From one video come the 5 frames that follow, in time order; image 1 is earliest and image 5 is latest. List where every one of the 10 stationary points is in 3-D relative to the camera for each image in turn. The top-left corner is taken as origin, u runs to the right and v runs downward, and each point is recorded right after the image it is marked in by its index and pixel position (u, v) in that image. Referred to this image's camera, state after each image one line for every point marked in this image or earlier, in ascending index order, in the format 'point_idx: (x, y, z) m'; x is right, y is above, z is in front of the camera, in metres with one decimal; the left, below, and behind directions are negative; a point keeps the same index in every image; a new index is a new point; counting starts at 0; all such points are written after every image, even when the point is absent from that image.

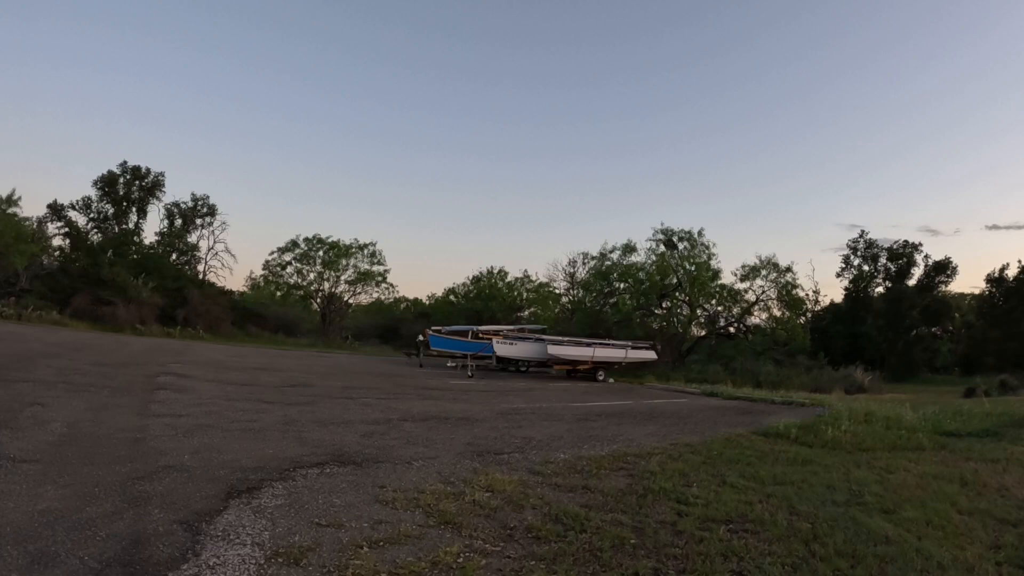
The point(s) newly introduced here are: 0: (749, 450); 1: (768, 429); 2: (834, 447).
0: (+3.2, -2.1, +8.4) m
1: (+3.9, -2.1, +9.8) m
2: (+4.6, -2.2, +9.2) m
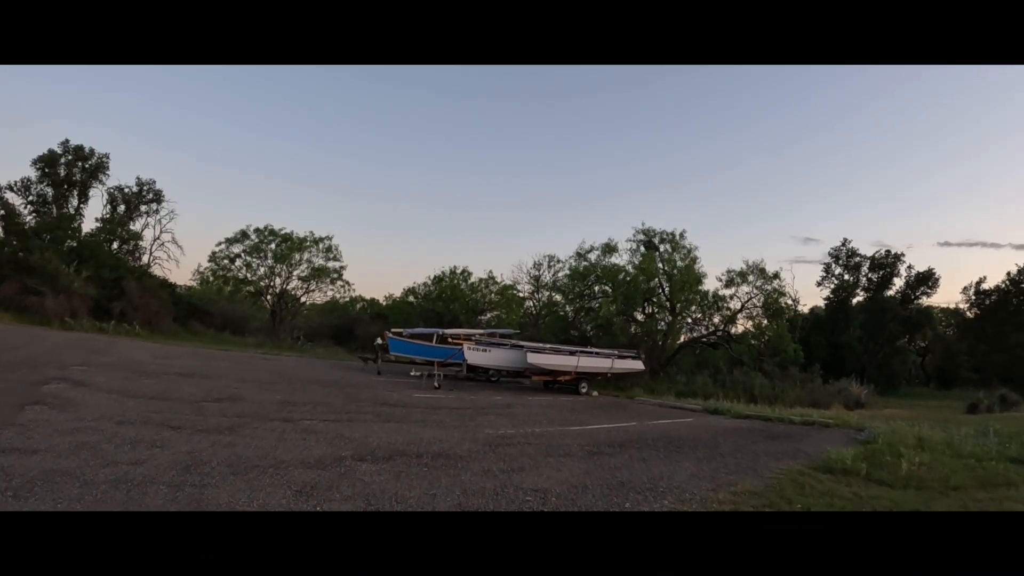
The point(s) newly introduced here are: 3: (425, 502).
0: (+3.2, -2.1, +6.5) m
1: (+3.8, -2.1, +7.8) m
2: (+4.5, -2.3, +7.3) m
3: (-0.8, -1.9, +5.9) m
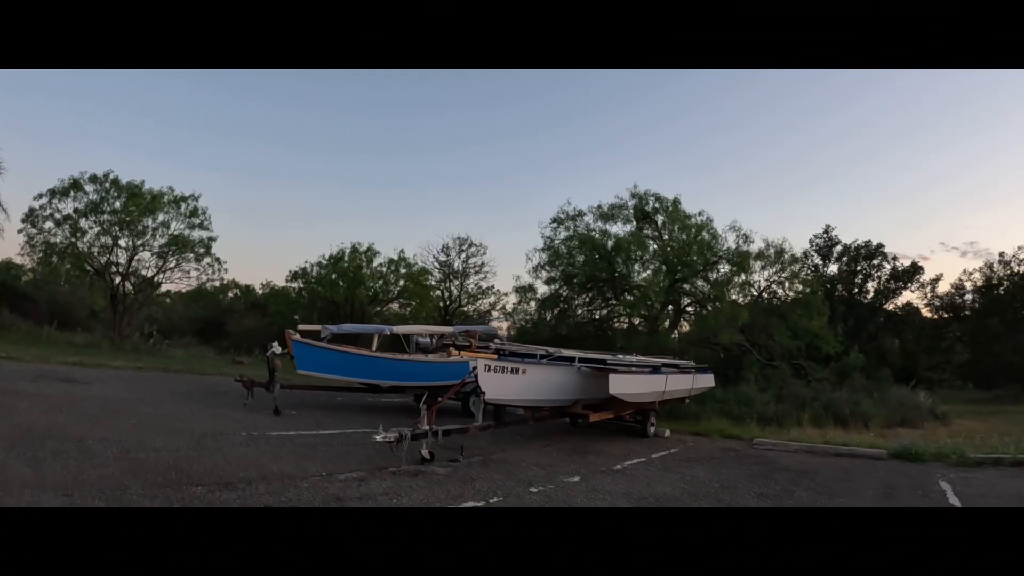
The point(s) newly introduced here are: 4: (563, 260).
0: (+4.9, -1.7, -0.2) m
1: (+5.3, -1.7, +1.2) m
2: (+6.2, -1.9, +0.8) m
3: (+1.1, -1.5, -1.4) m
4: (+1.4, +0.6, +17.9) m
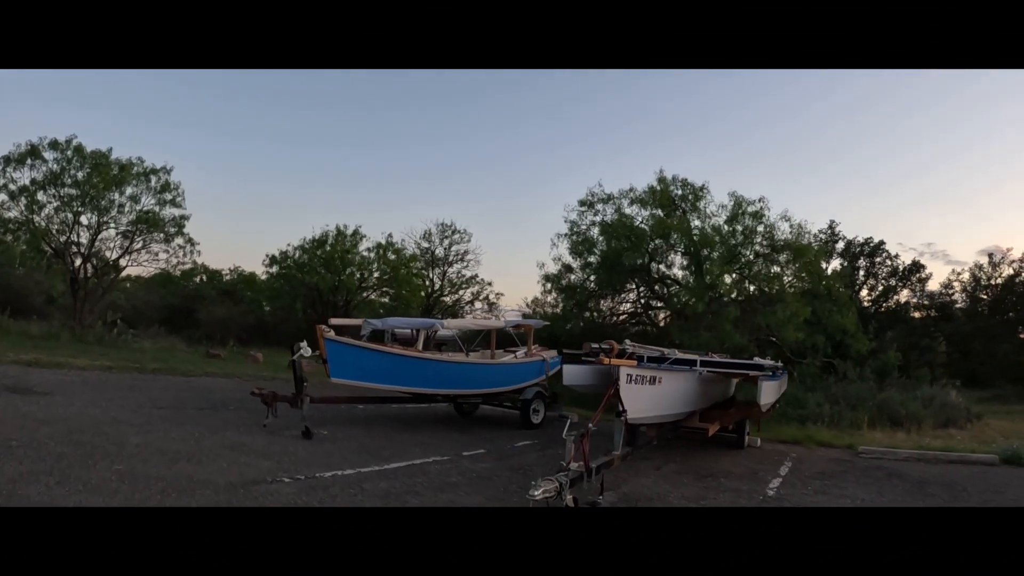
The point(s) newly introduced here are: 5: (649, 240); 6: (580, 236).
0: (+6.2, -1.8, -1.7) m
1: (+6.6, -1.8, -0.2) m
2: (+7.4, -1.9, -0.6) m
3: (+2.5, -1.5, -3.1) m
4: (+1.8, +0.9, +16.2) m
5: (+3.4, +1.2, +15.9) m
6: (+1.8, +1.4, +17.0) m
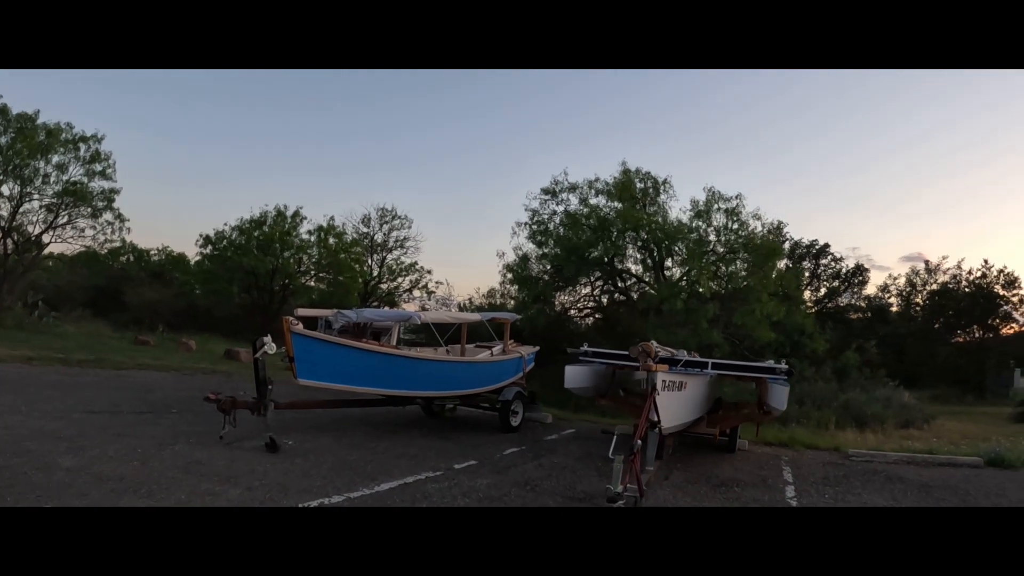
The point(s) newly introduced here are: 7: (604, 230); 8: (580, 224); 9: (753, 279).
0: (+6.8, -2.0, -1.7) m
1: (+7.0, -2.0, -0.2) m
2: (+7.9, -2.2, -0.5) m
3: (+3.2, -1.7, -3.4) m
4: (+0.9, +1.1, +15.7) m
5: (+2.4, +1.3, +15.5) m
6: (+0.7, +1.6, +16.5) m
7: (+2.3, +1.3, +15.5) m
8: (+1.7, +1.5, +15.6) m
9: (+5.8, +0.2, +15.8) m
